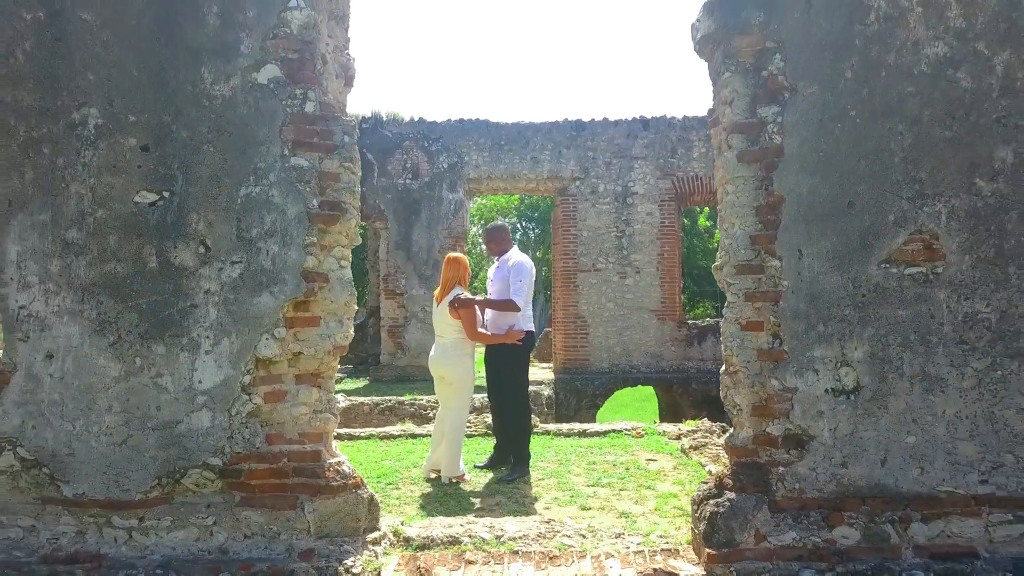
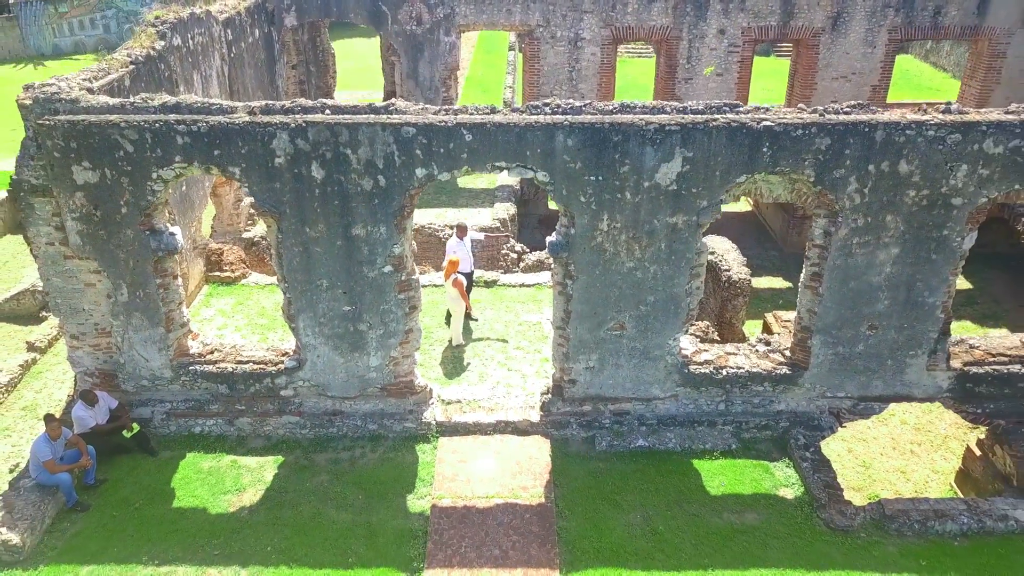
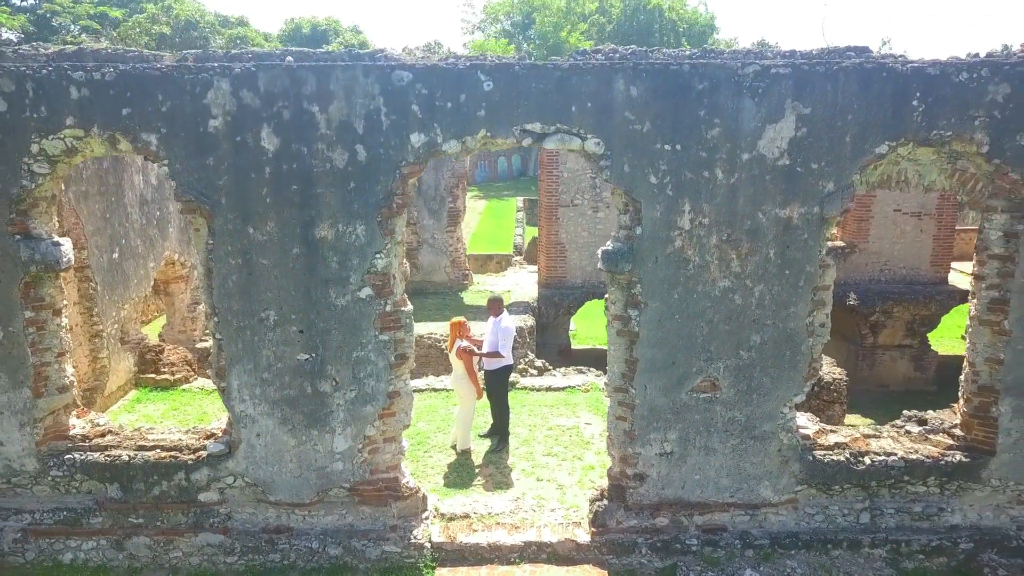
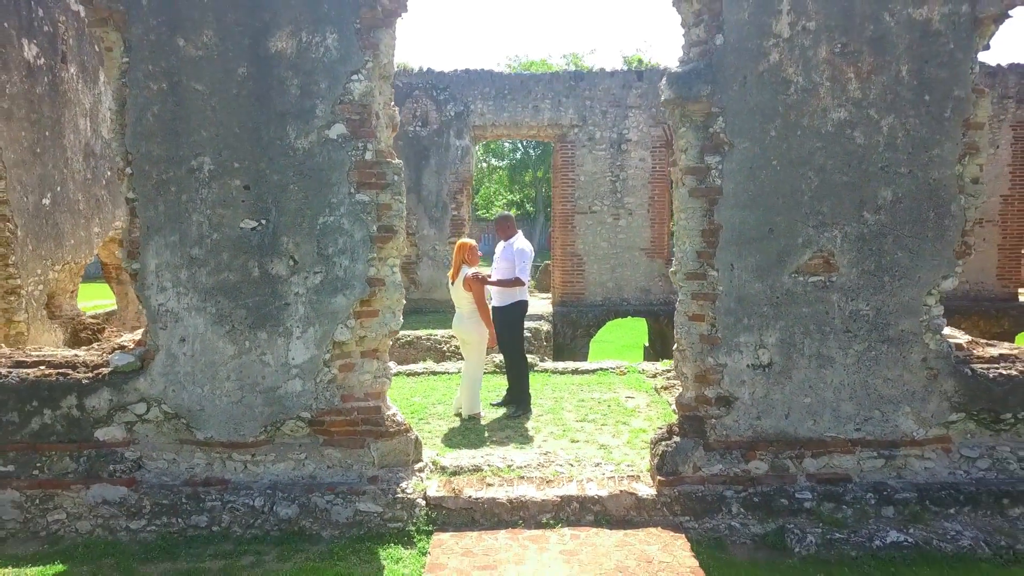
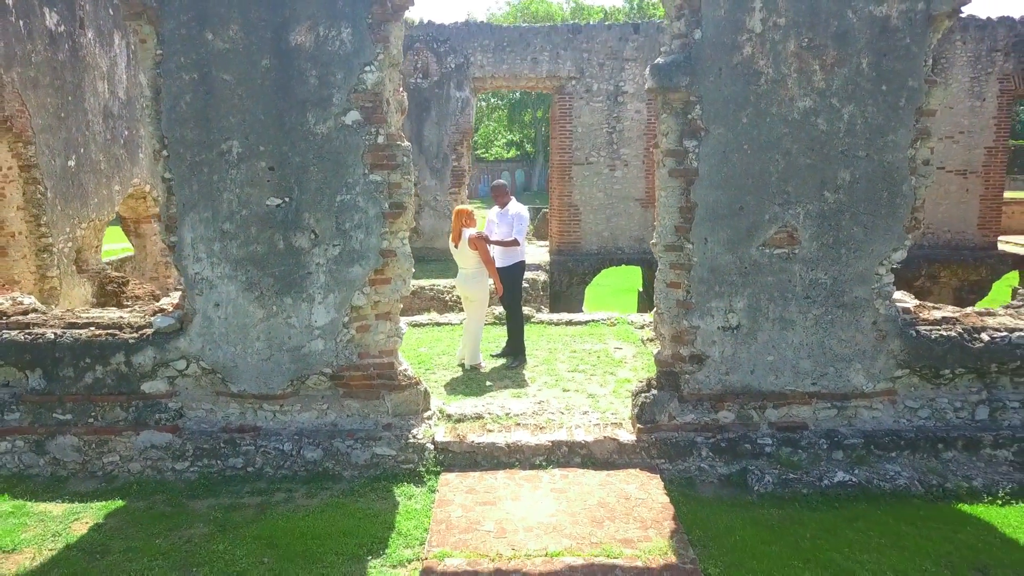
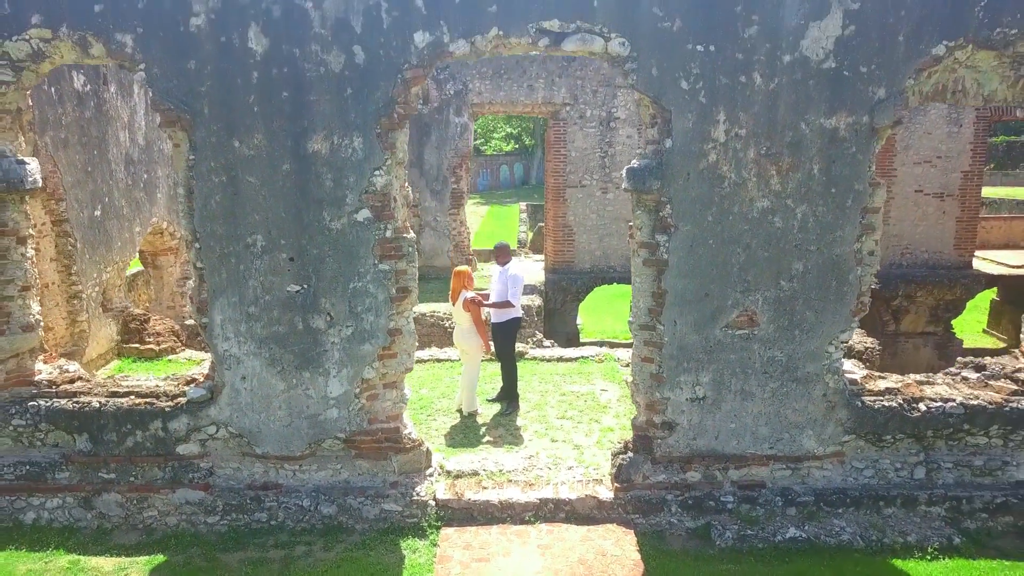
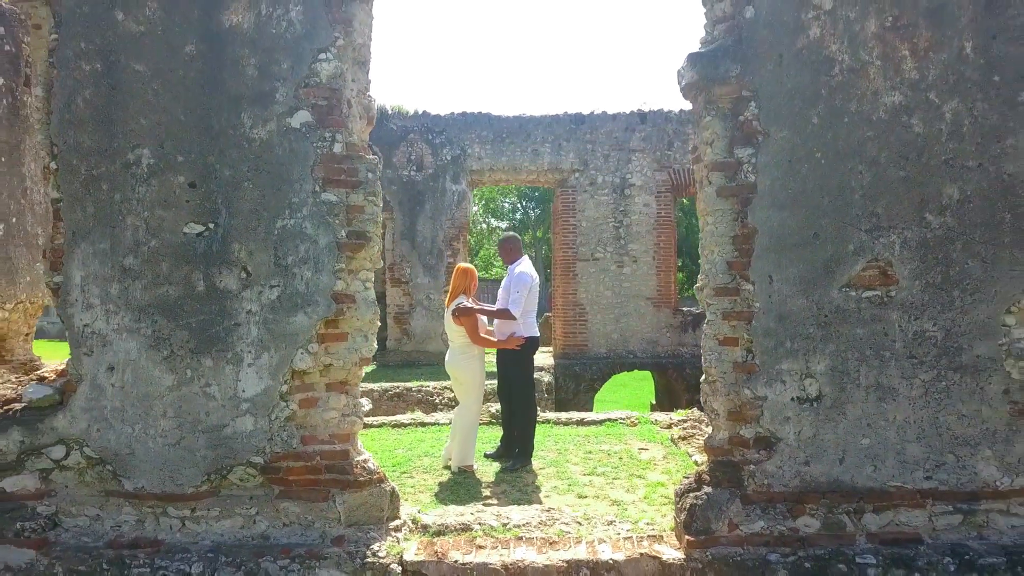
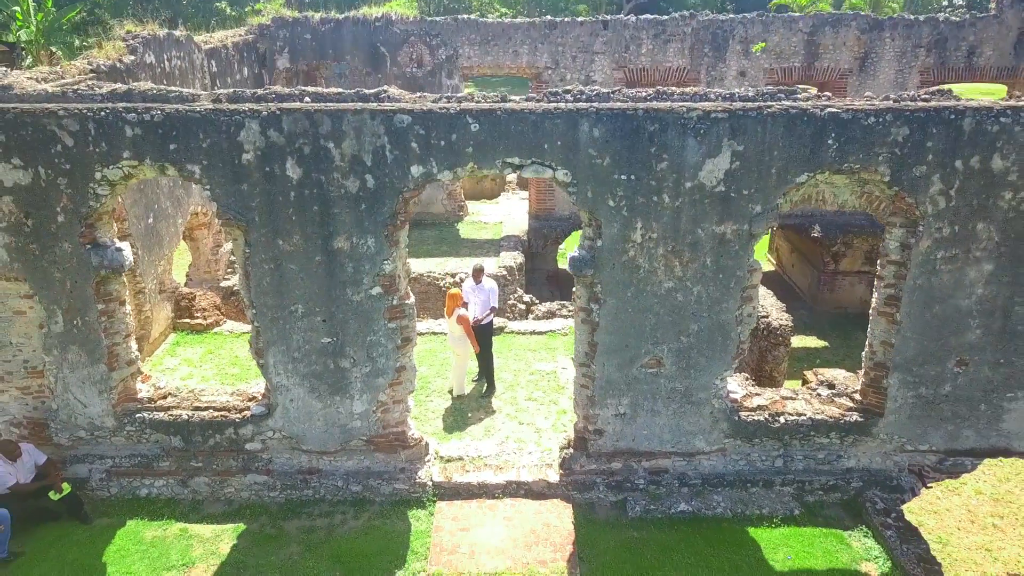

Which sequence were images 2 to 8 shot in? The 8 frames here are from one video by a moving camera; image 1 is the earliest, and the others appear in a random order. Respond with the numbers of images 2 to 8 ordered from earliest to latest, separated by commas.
7, 4, 5, 6, 3, 8, 2
